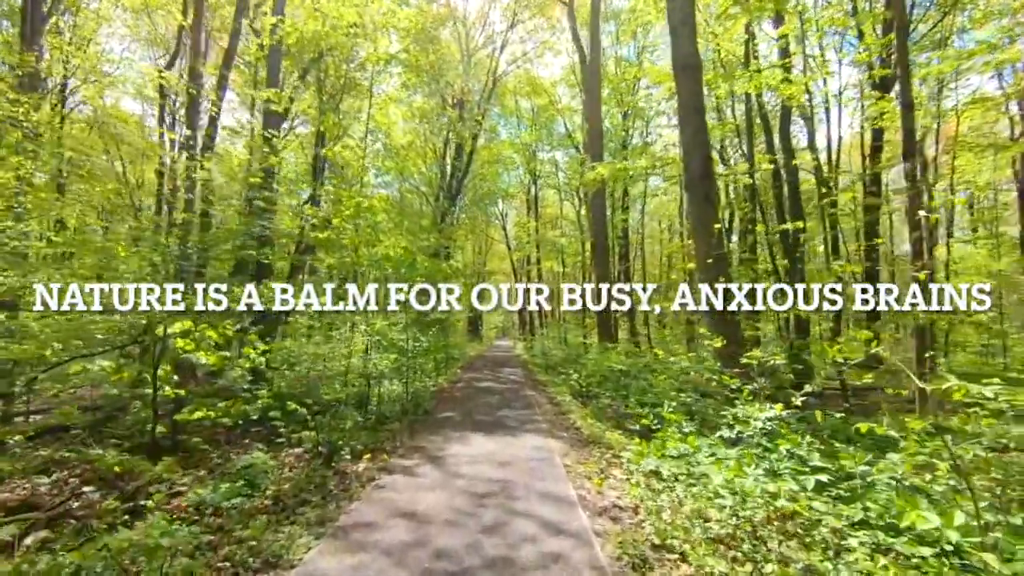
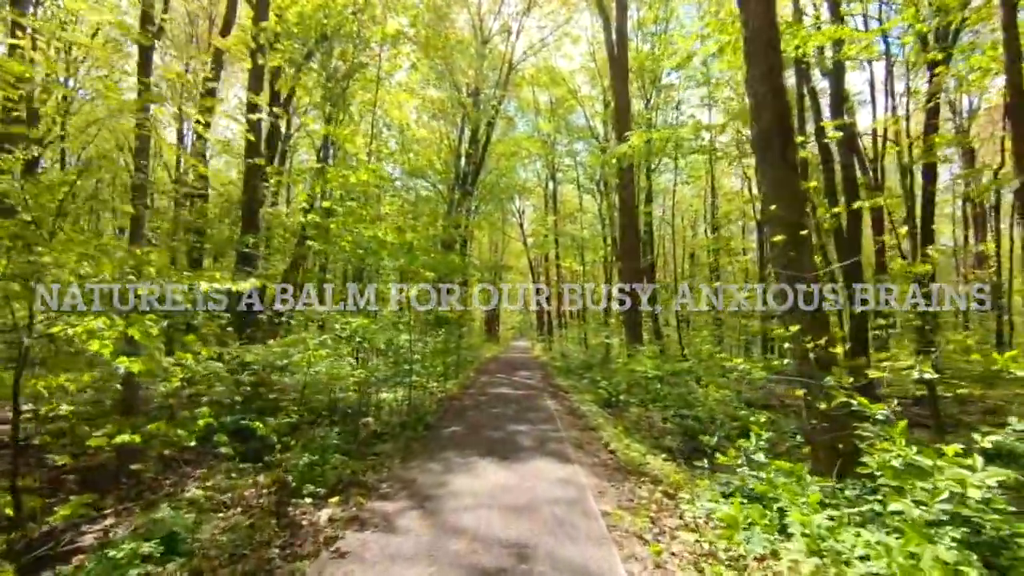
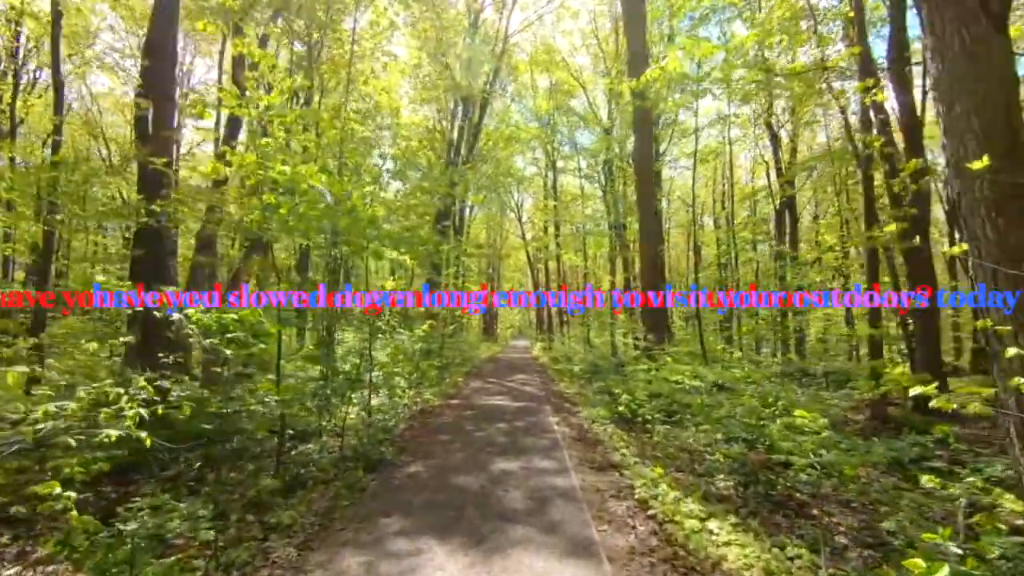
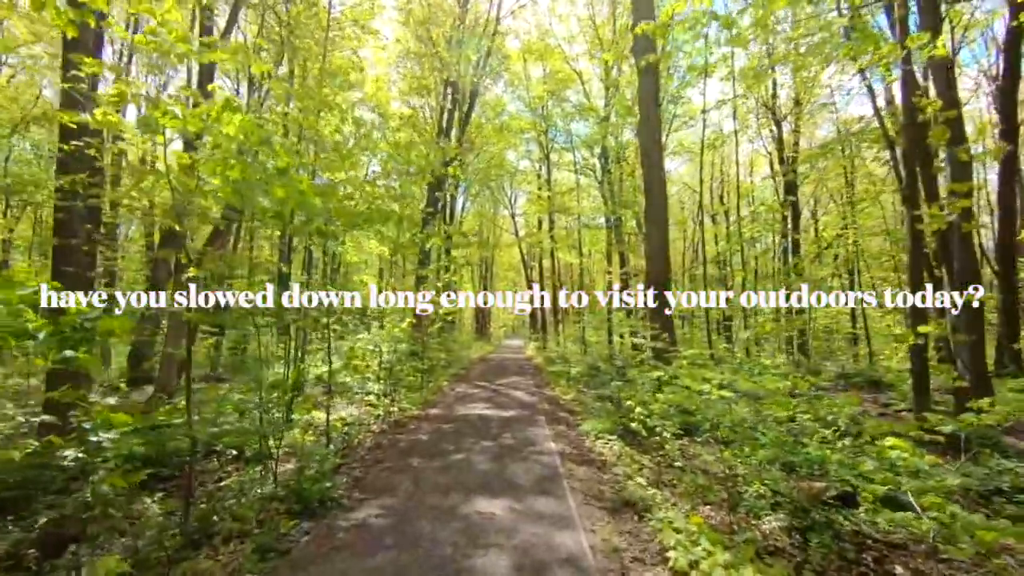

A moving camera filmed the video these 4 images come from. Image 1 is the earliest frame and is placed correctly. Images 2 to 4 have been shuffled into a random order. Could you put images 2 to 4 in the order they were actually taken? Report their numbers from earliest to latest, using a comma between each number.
2, 3, 4
